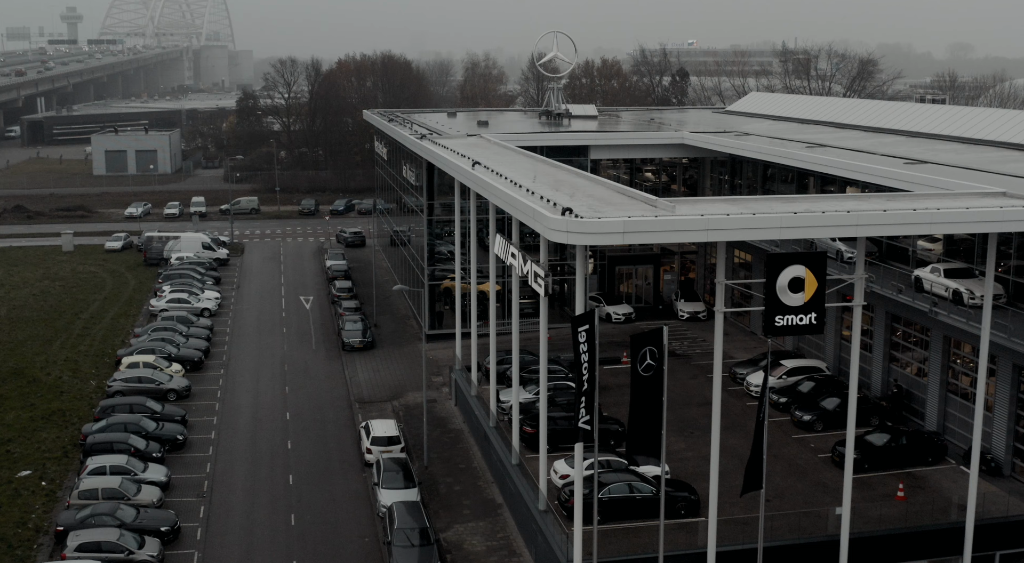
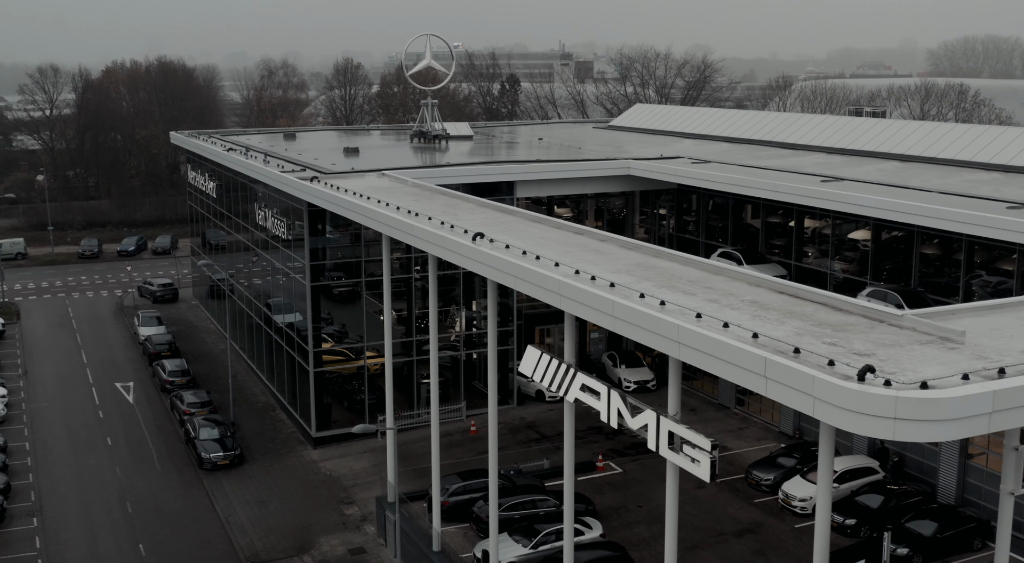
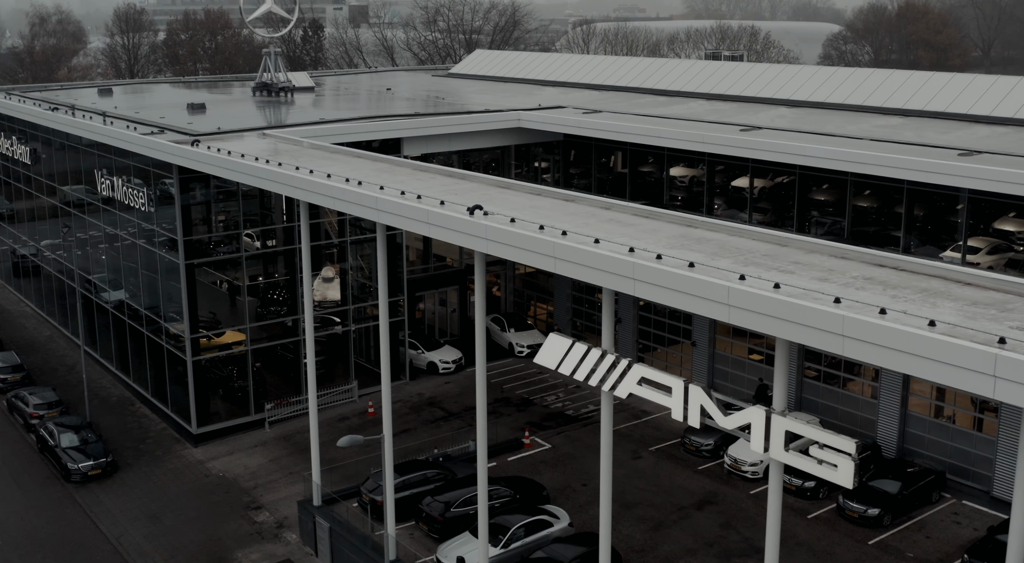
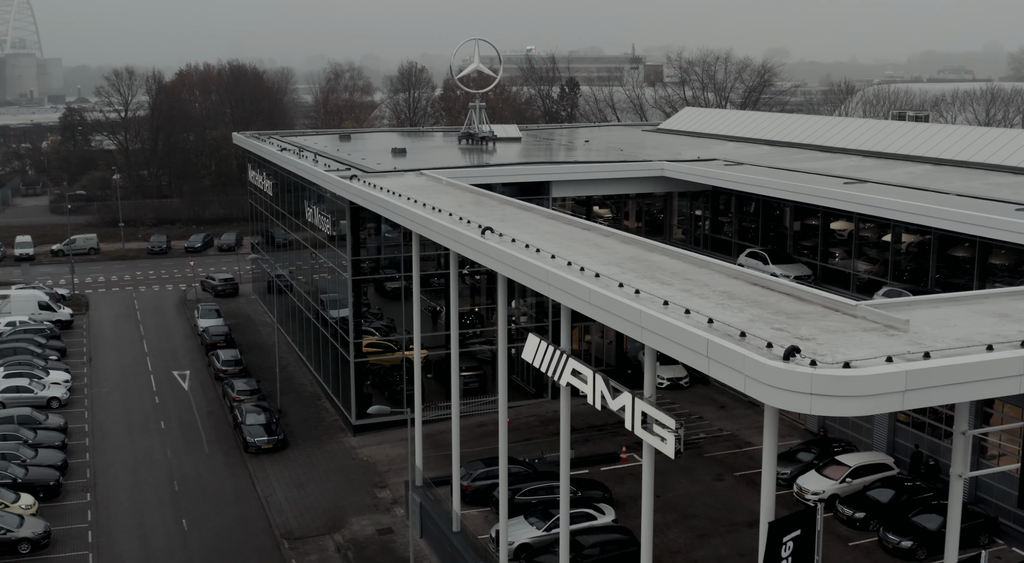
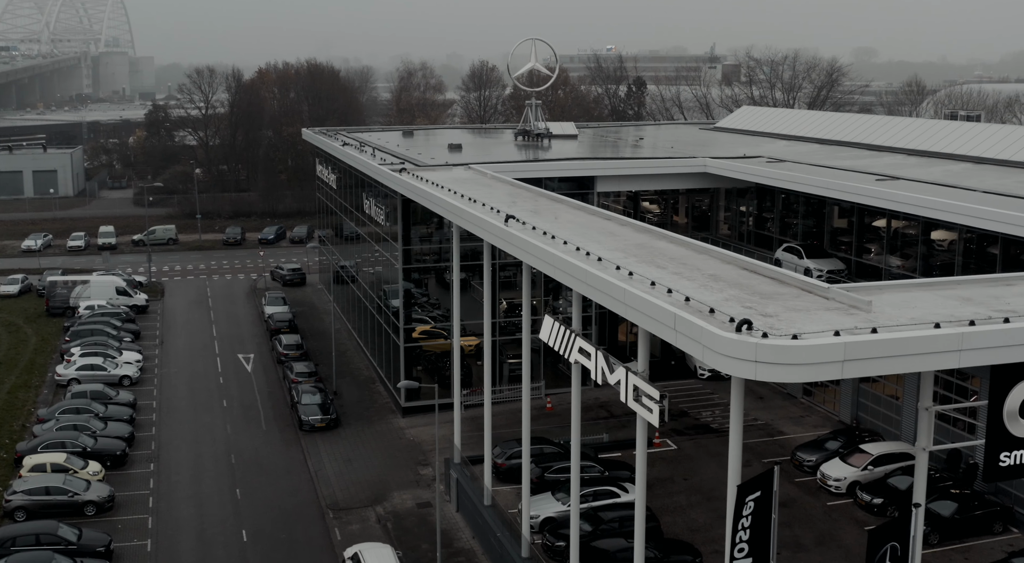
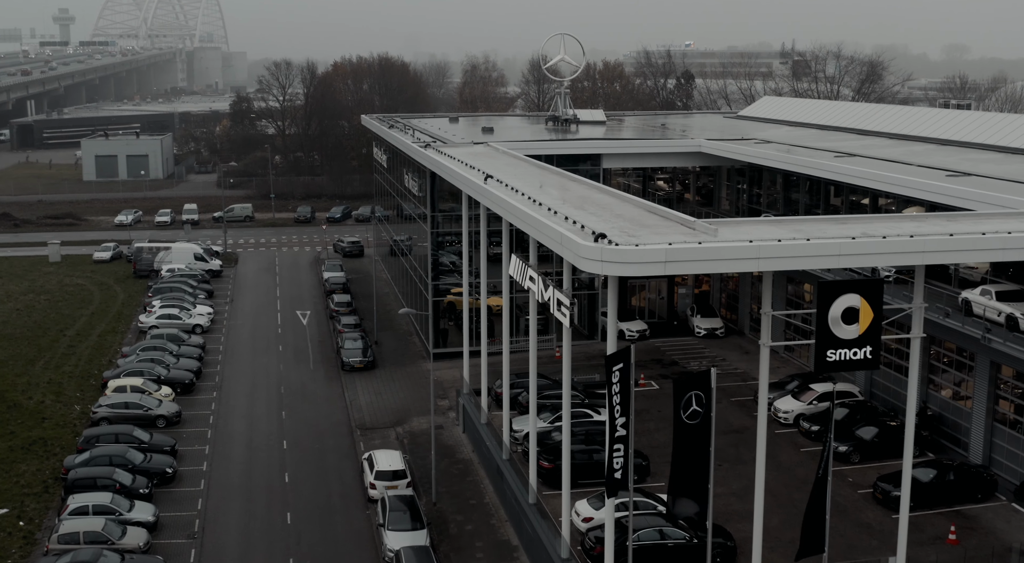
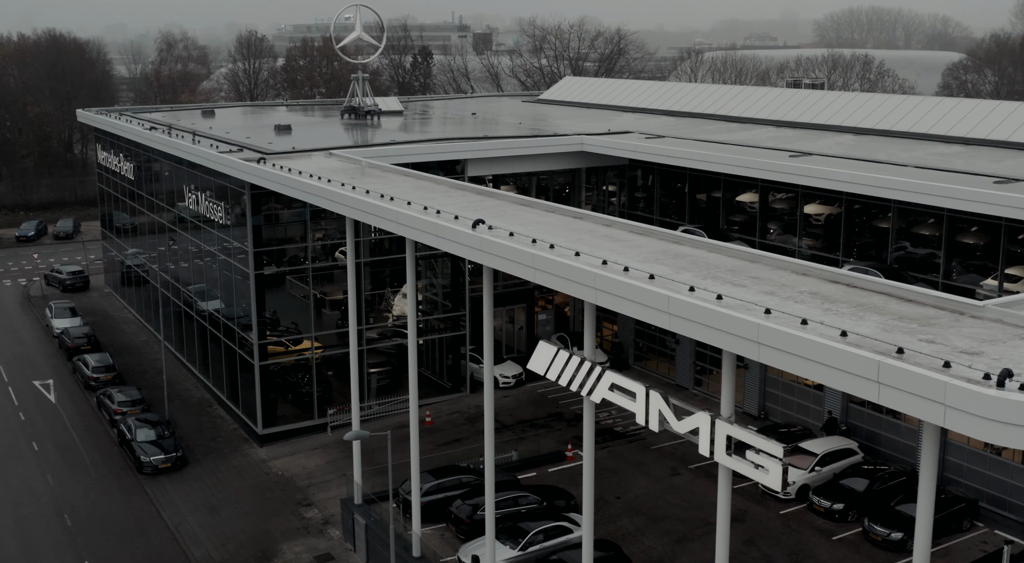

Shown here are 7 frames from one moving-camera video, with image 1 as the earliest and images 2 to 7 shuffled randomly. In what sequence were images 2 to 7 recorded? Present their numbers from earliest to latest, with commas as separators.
6, 5, 4, 2, 7, 3
